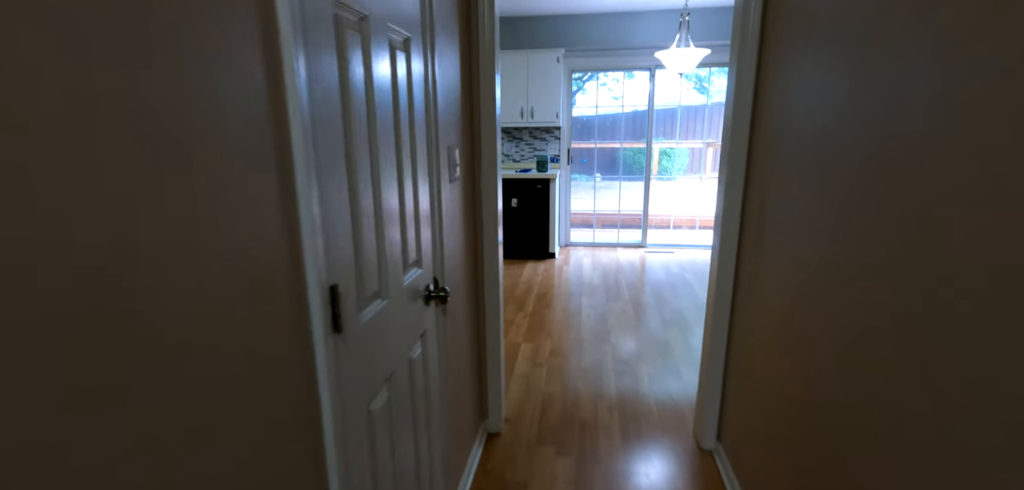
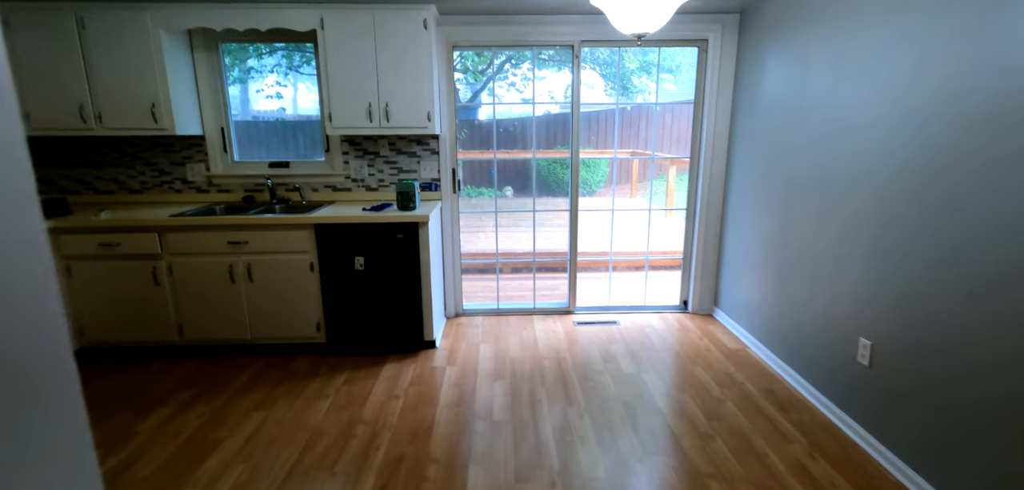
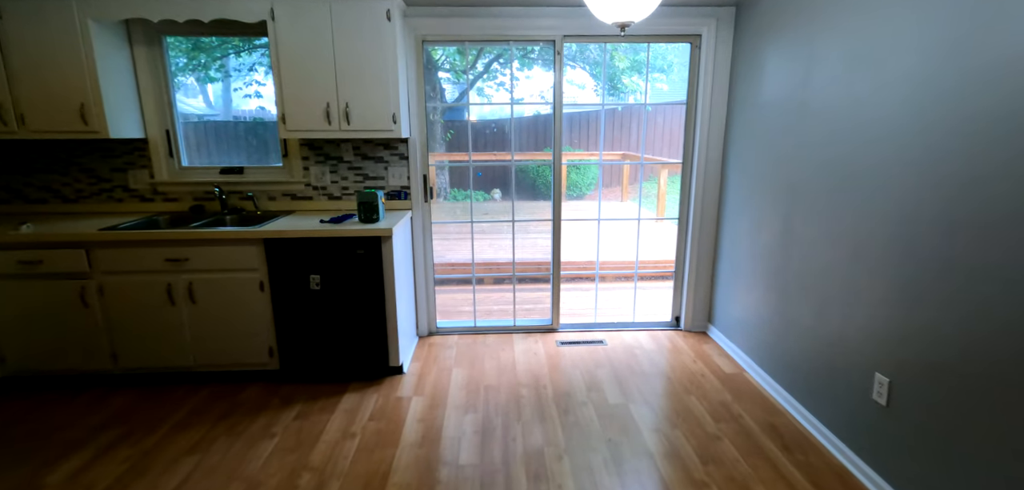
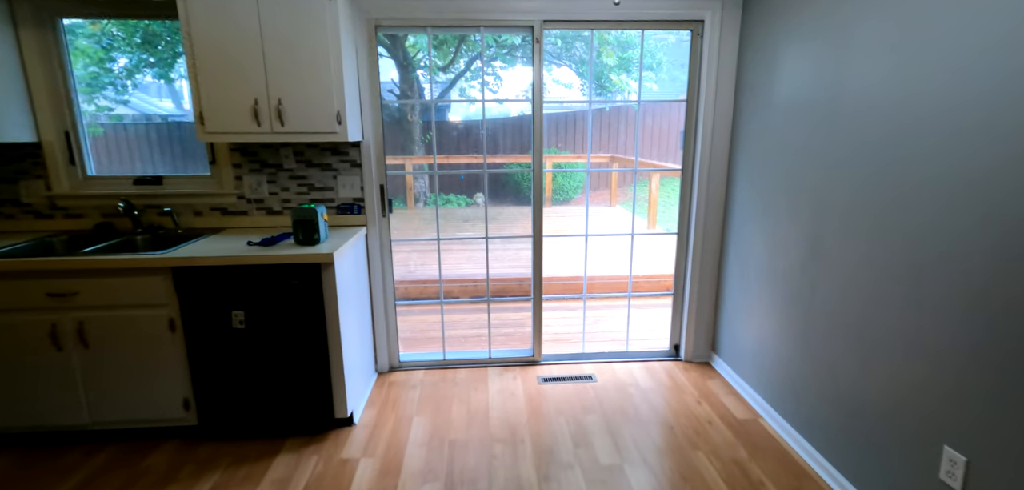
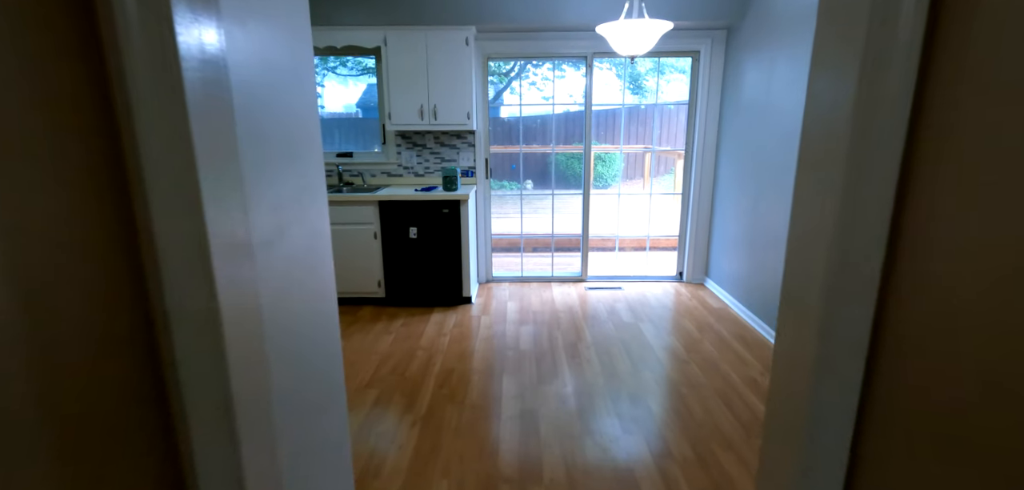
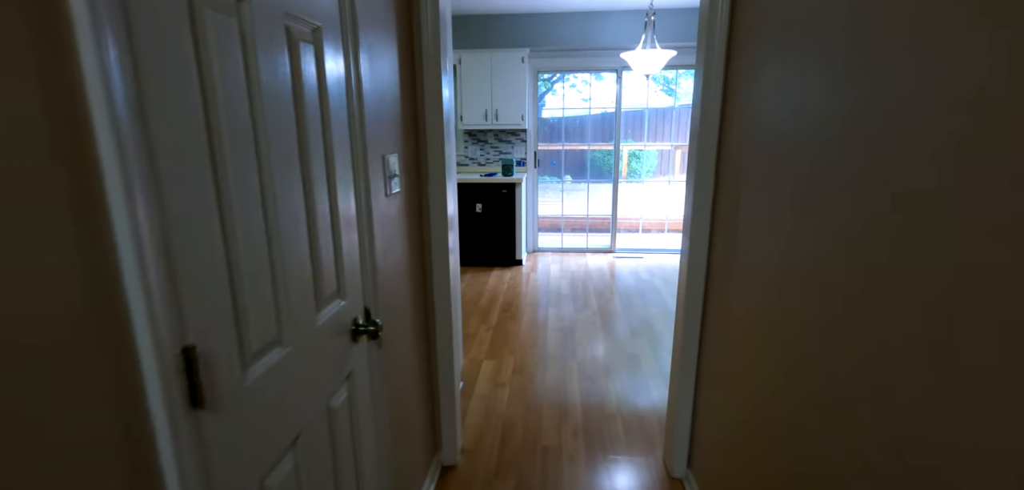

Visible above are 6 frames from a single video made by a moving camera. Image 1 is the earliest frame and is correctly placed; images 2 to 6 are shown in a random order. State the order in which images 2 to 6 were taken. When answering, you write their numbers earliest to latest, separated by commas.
6, 5, 2, 3, 4
